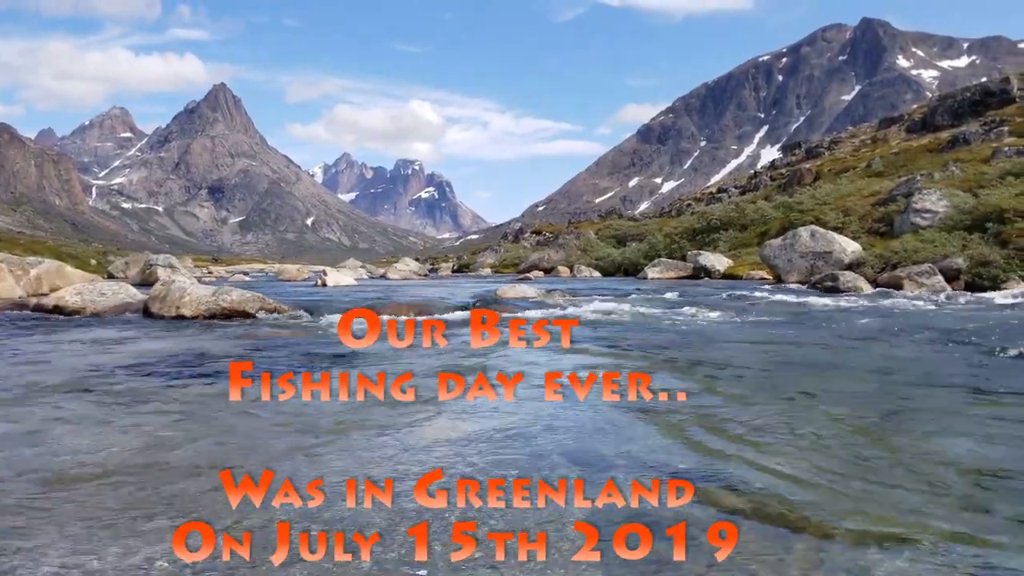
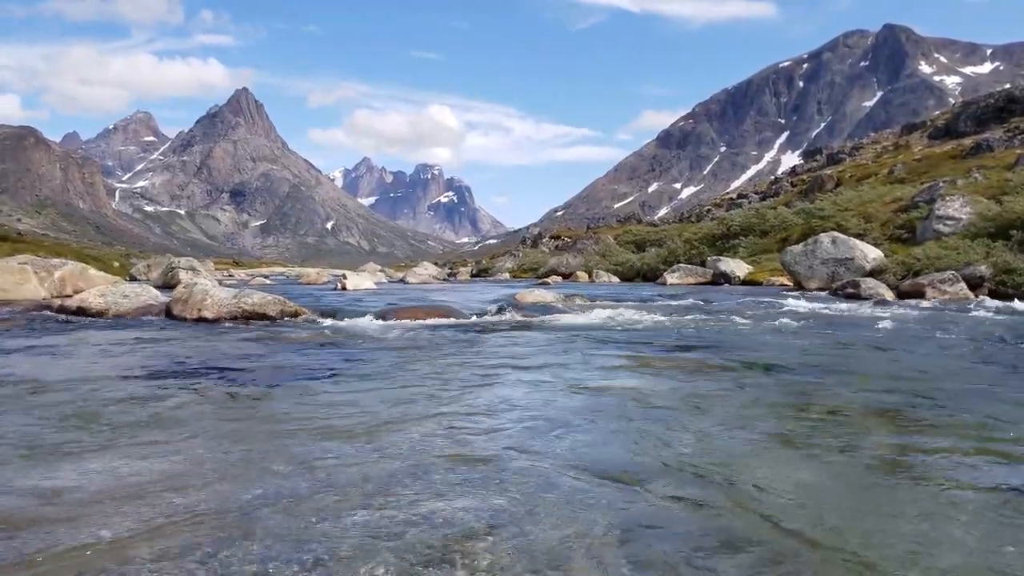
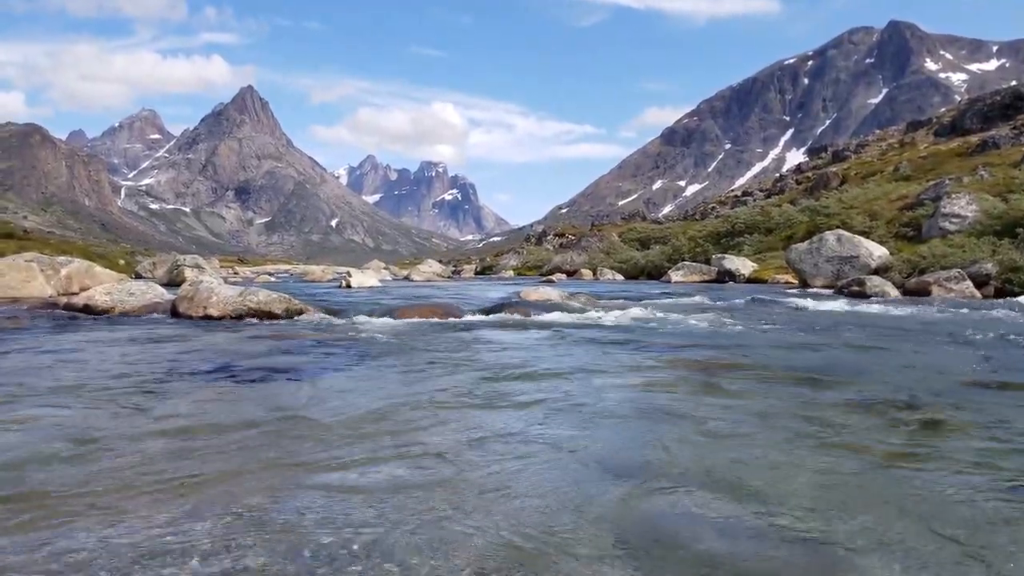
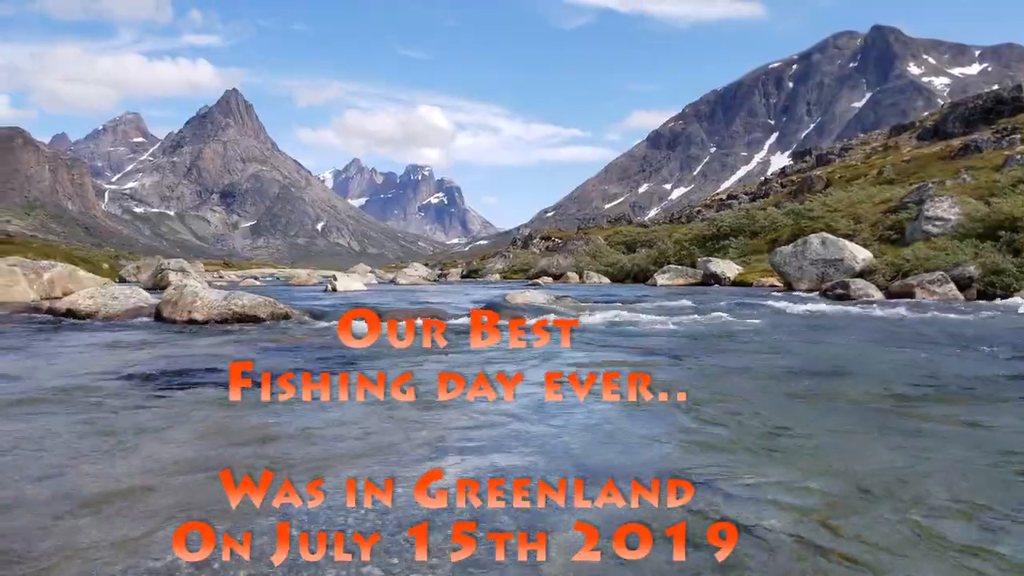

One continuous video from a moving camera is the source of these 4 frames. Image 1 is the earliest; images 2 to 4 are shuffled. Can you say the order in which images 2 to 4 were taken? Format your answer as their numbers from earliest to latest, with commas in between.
4, 2, 3
